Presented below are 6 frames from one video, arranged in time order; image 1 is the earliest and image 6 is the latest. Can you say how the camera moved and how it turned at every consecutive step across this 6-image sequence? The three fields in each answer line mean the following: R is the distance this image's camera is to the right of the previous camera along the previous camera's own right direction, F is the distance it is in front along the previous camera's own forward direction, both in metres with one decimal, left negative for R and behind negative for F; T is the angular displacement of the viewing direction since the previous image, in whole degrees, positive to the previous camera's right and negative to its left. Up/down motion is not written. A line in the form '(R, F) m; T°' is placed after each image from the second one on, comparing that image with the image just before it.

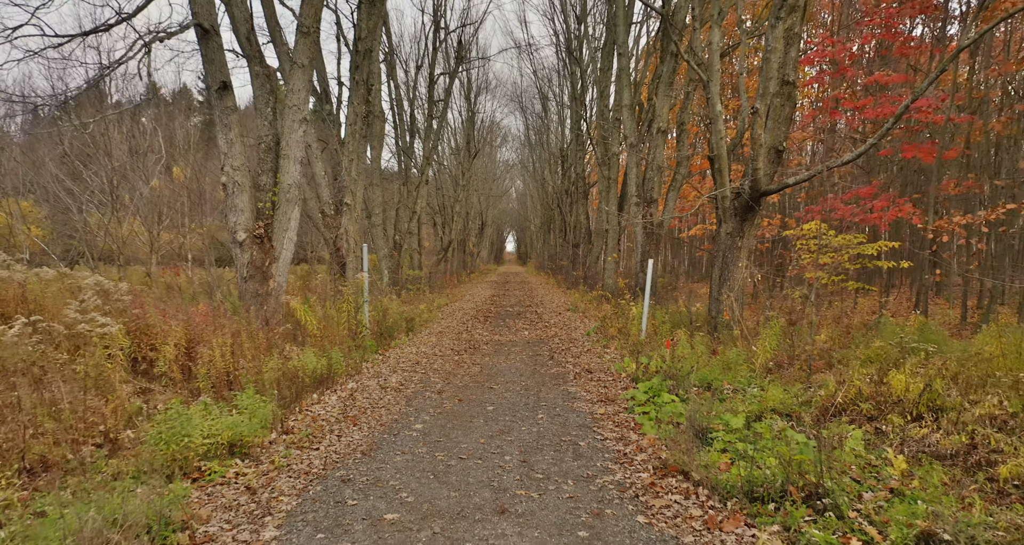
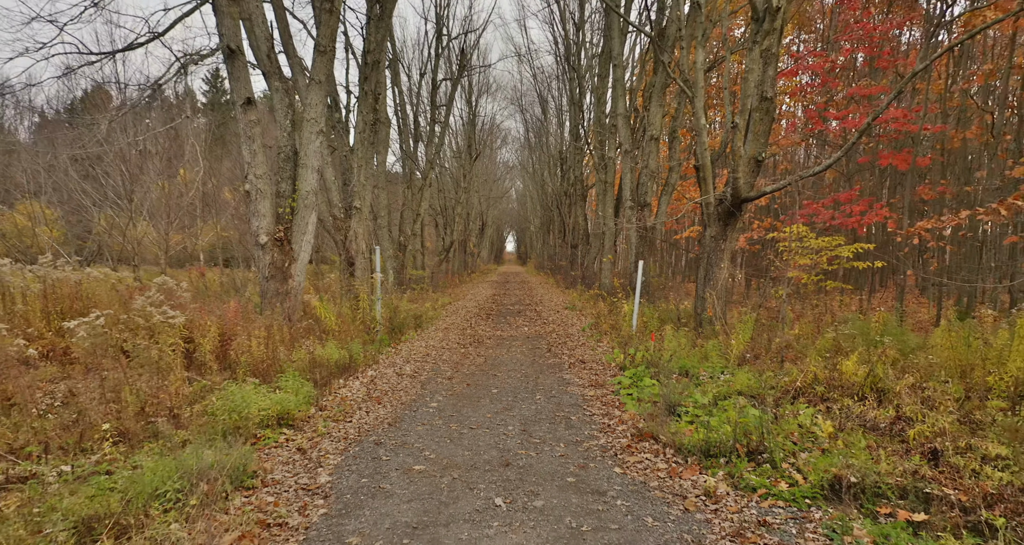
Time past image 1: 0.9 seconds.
(0.0, -0.8) m; 0°
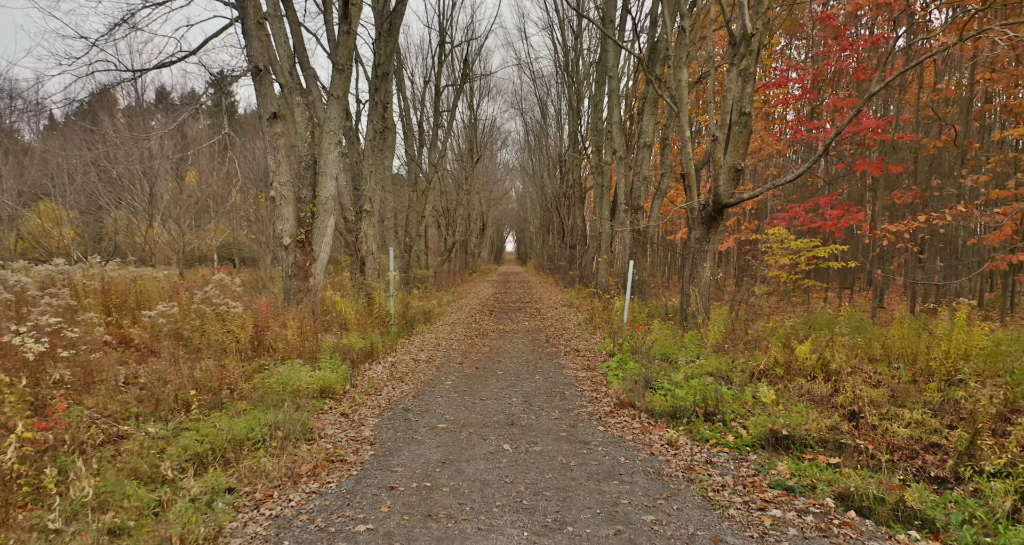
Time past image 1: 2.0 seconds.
(0.0, -1.0) m; 0°
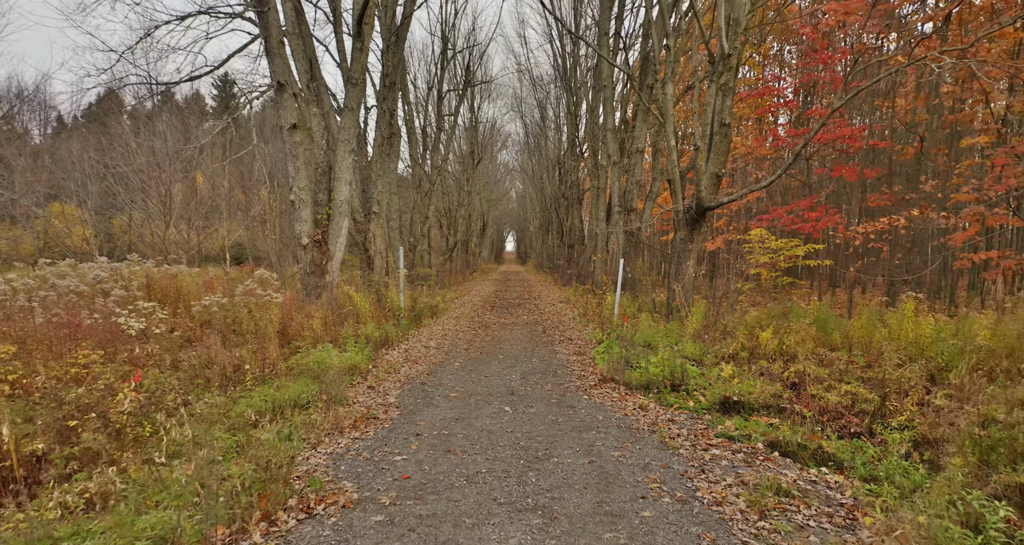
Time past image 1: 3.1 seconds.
(0.0, -1.0) m; 0°
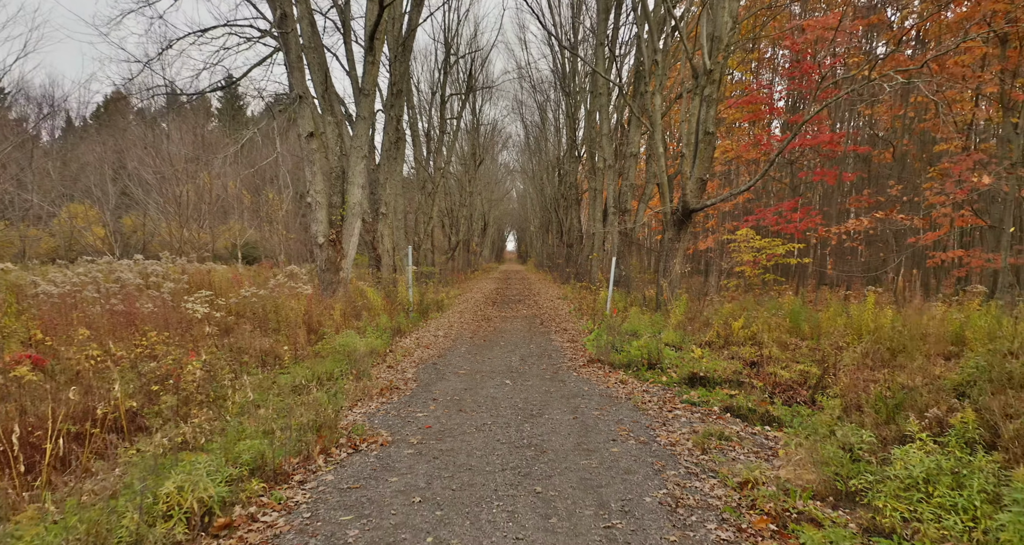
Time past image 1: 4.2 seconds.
(0.0, -1.0) m; 0°
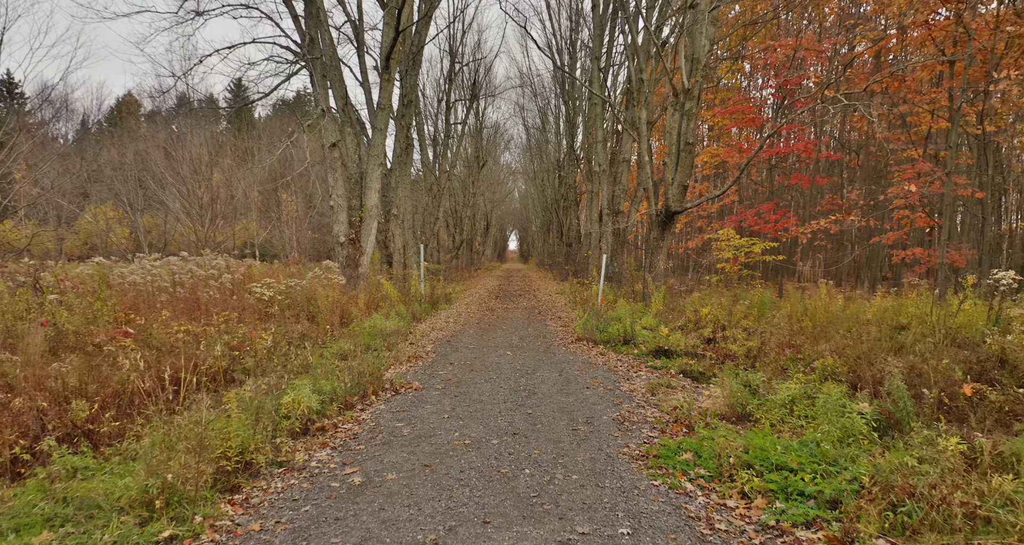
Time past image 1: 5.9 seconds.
(0.0, -1.5) m; 0°
